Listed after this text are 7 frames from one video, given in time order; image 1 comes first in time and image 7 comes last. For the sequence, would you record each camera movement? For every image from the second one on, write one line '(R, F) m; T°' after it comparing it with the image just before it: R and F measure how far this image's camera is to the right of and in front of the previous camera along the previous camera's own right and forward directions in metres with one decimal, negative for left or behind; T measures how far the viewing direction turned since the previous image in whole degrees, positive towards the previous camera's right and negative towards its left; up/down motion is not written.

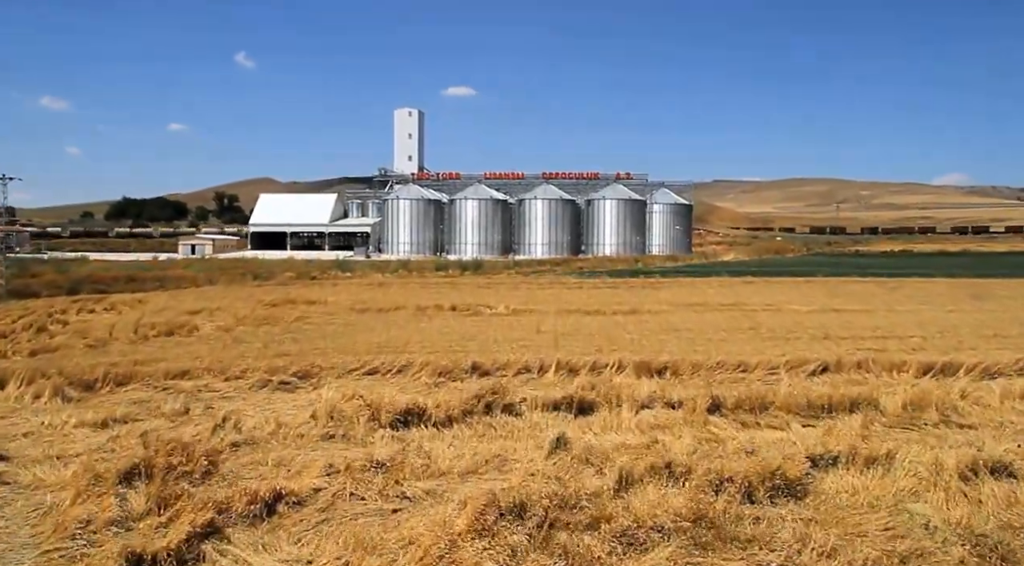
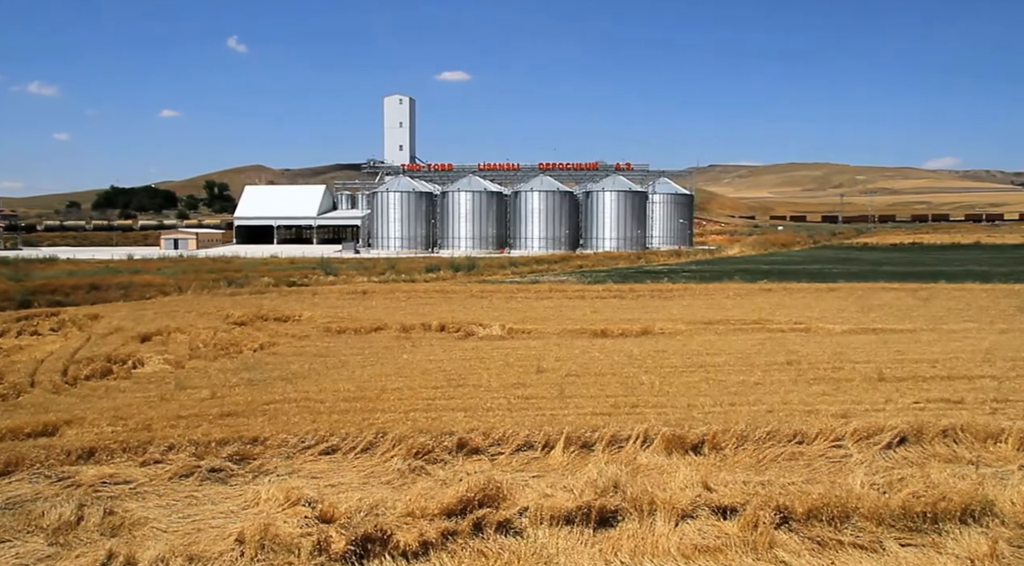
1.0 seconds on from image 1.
(0.0, +2.8) m; 0°
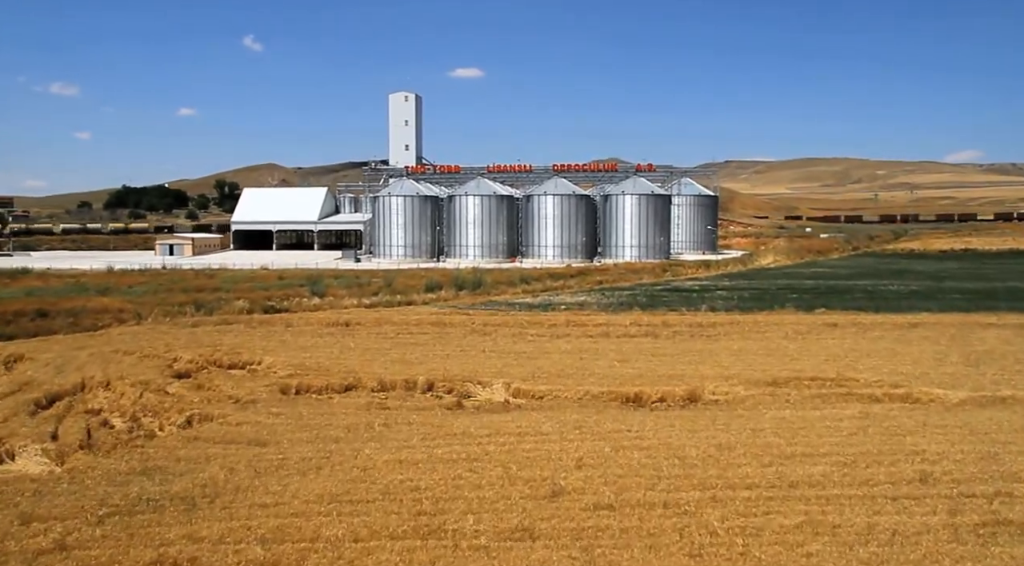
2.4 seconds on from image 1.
(+0.1, +4.9) m; -1°
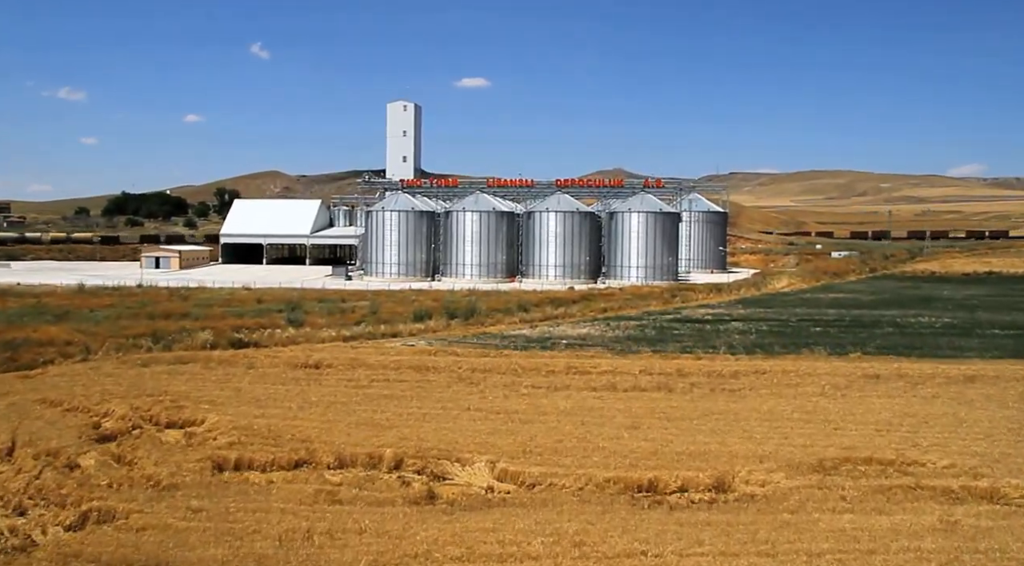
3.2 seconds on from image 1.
(+0.2, +3.2) m; 0°
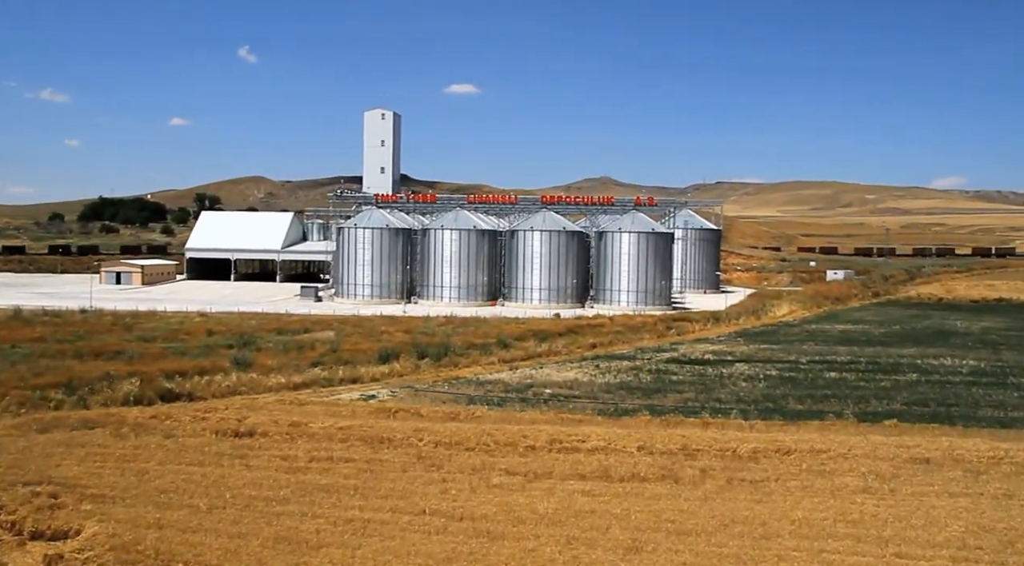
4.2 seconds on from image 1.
(+0.2, +3.8) m; +1°
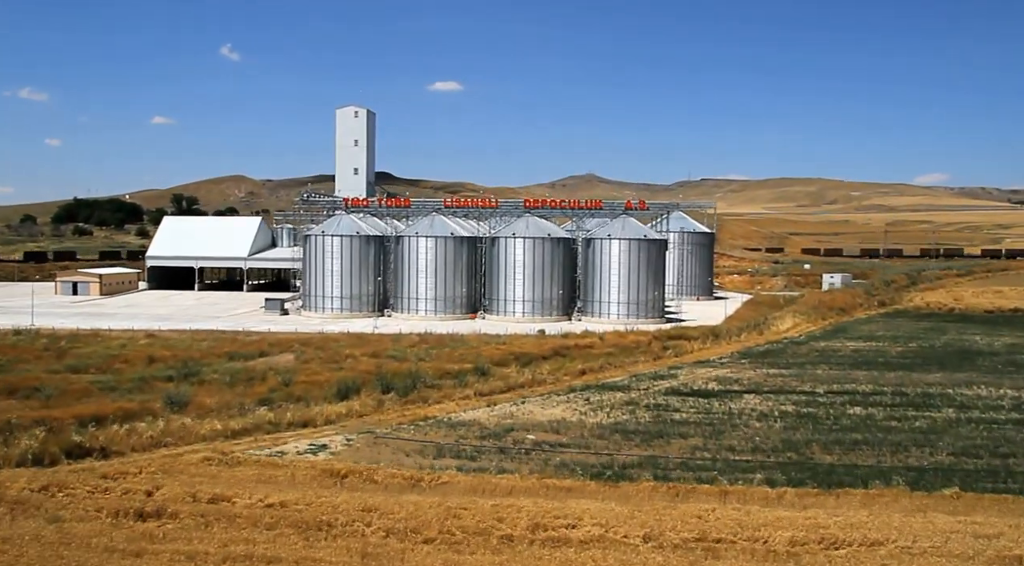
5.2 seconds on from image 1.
(+0.2, +3.9) m; +1°
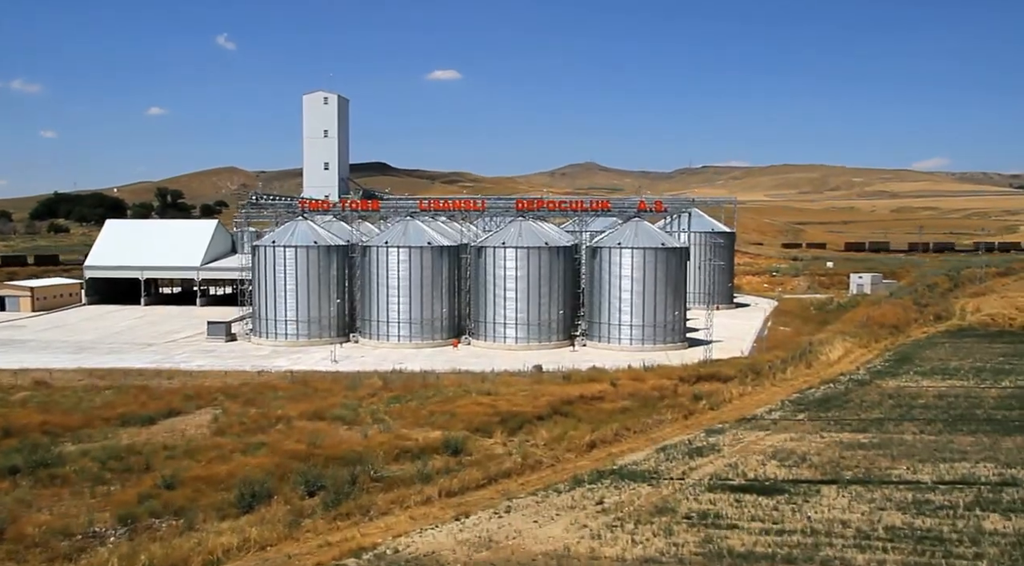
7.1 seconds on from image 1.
(+0.4, +8.3) m; 0°
